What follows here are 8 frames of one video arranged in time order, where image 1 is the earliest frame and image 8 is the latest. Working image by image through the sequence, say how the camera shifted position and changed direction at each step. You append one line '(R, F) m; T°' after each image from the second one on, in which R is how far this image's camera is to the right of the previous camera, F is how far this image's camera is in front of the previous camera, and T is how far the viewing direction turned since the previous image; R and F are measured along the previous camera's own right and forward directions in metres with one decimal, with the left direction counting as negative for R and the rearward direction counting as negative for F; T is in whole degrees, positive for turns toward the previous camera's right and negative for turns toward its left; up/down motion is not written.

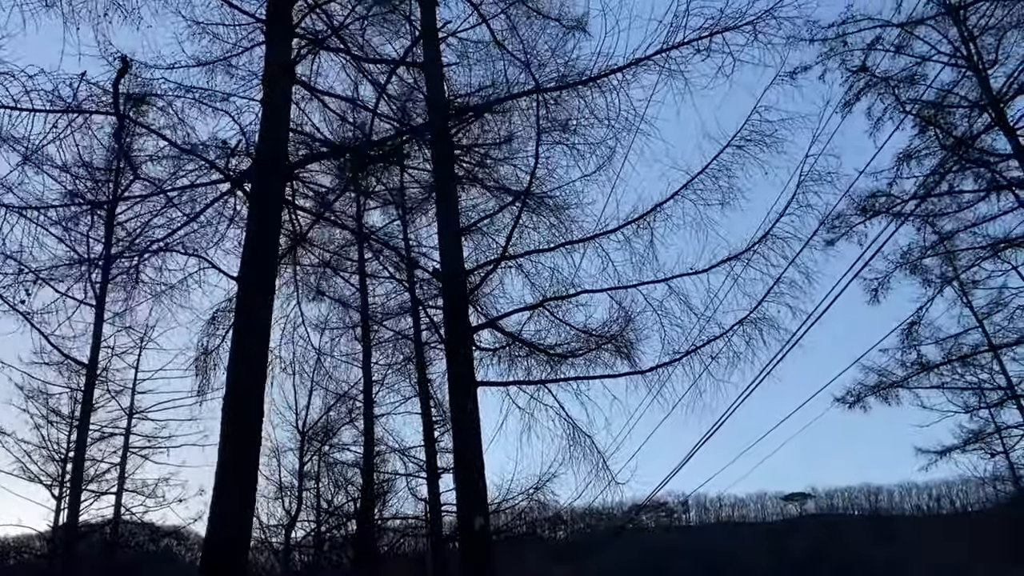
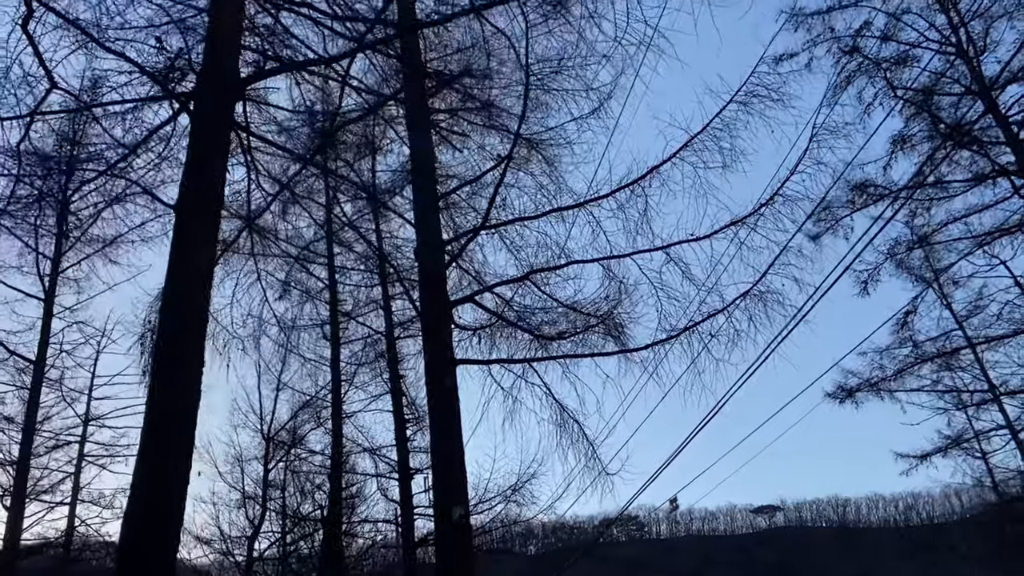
(-0.1, +0.4) m; +2°
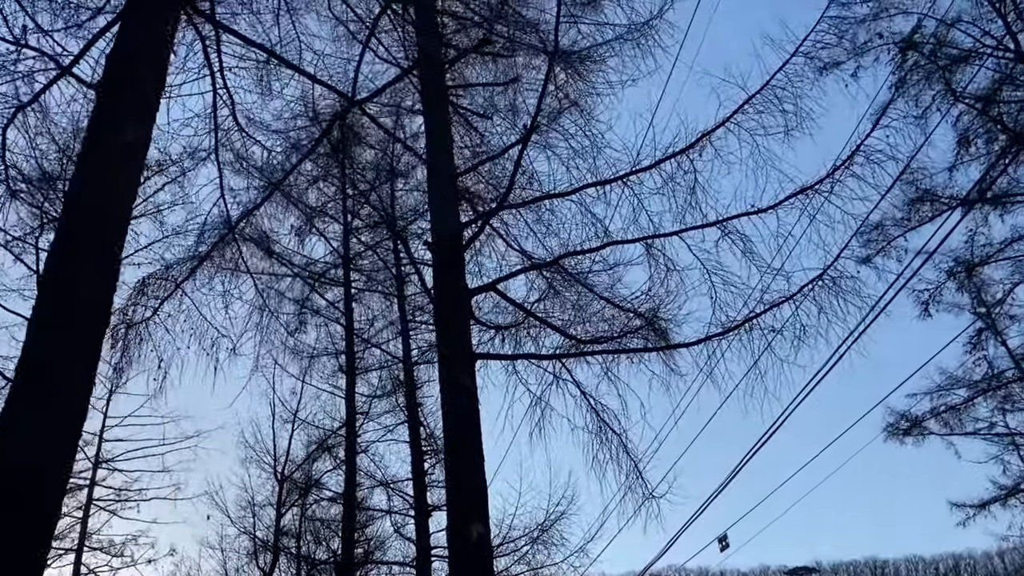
(0.0, +0.7) m; -2°
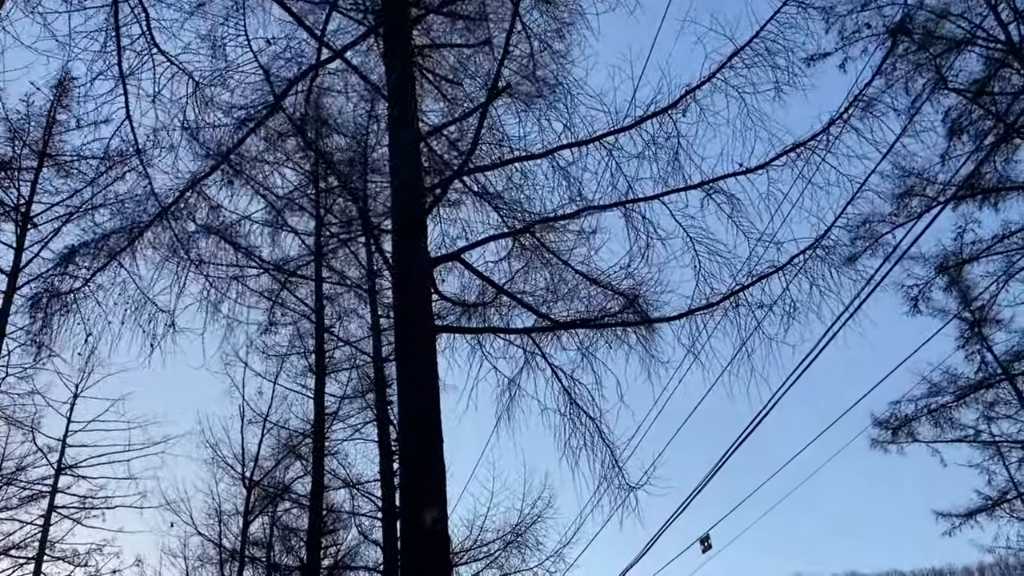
(+0.1, +0.3) m; +1°
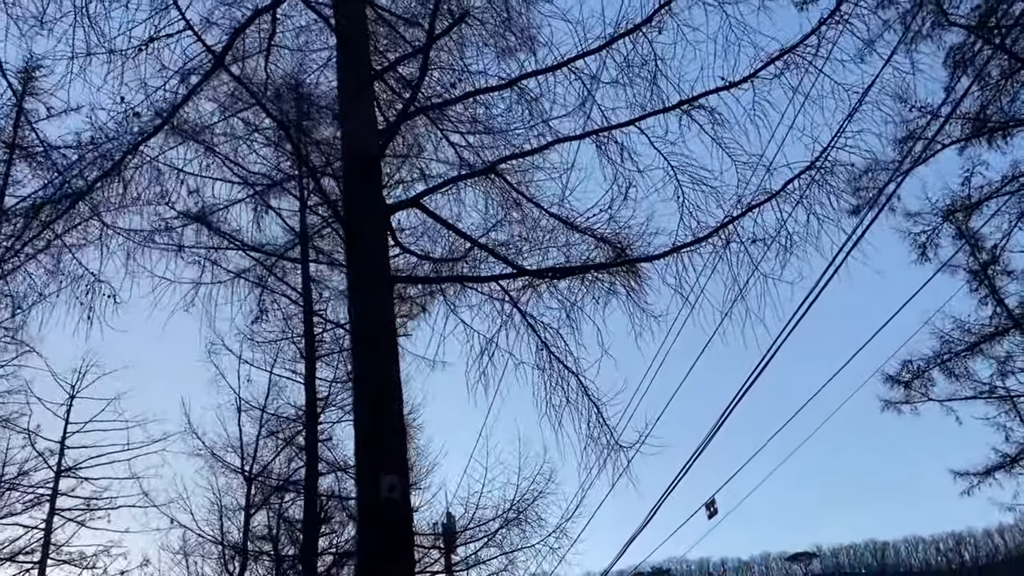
(+0.1, +0.3) m; 0°
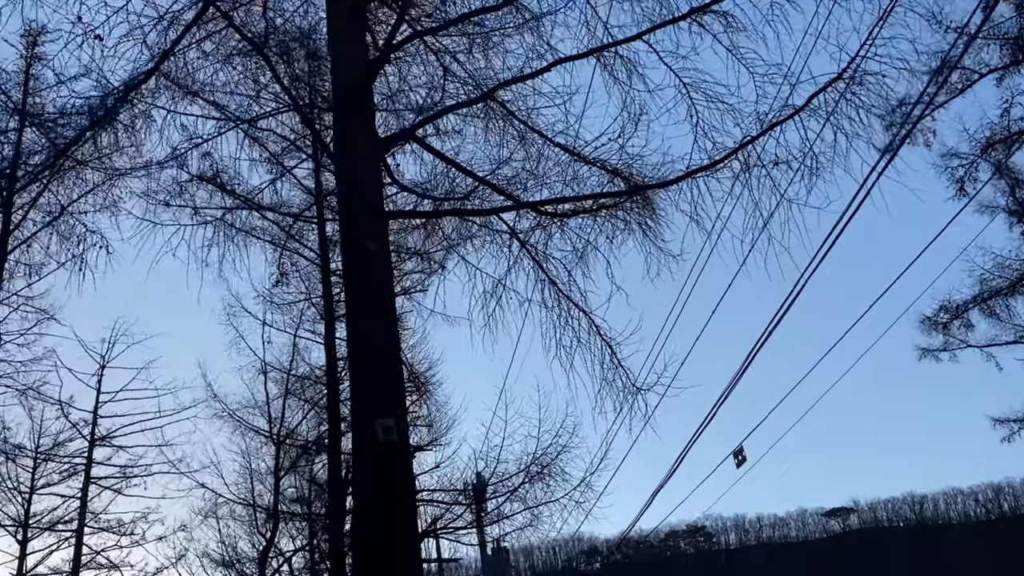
(+0.1, +0.2) m; -2°
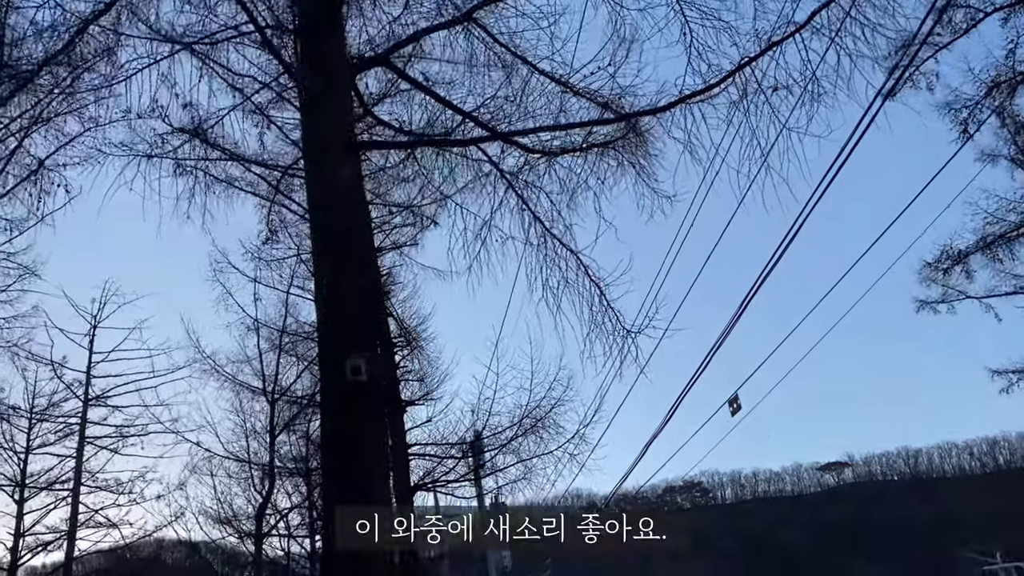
(+0.1, +0.2) m; 0°
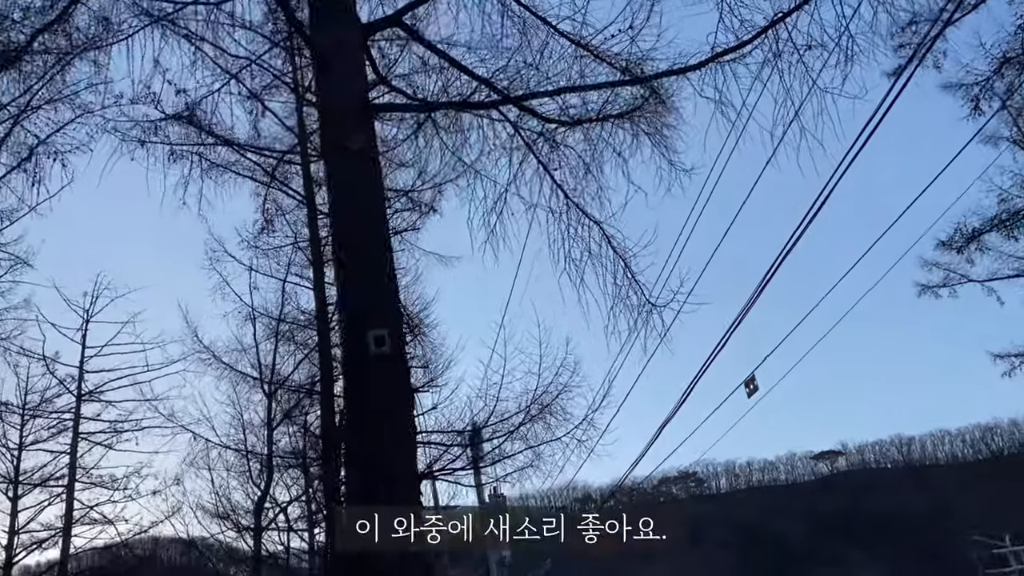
(-0.1, +0.1) m; +1°
